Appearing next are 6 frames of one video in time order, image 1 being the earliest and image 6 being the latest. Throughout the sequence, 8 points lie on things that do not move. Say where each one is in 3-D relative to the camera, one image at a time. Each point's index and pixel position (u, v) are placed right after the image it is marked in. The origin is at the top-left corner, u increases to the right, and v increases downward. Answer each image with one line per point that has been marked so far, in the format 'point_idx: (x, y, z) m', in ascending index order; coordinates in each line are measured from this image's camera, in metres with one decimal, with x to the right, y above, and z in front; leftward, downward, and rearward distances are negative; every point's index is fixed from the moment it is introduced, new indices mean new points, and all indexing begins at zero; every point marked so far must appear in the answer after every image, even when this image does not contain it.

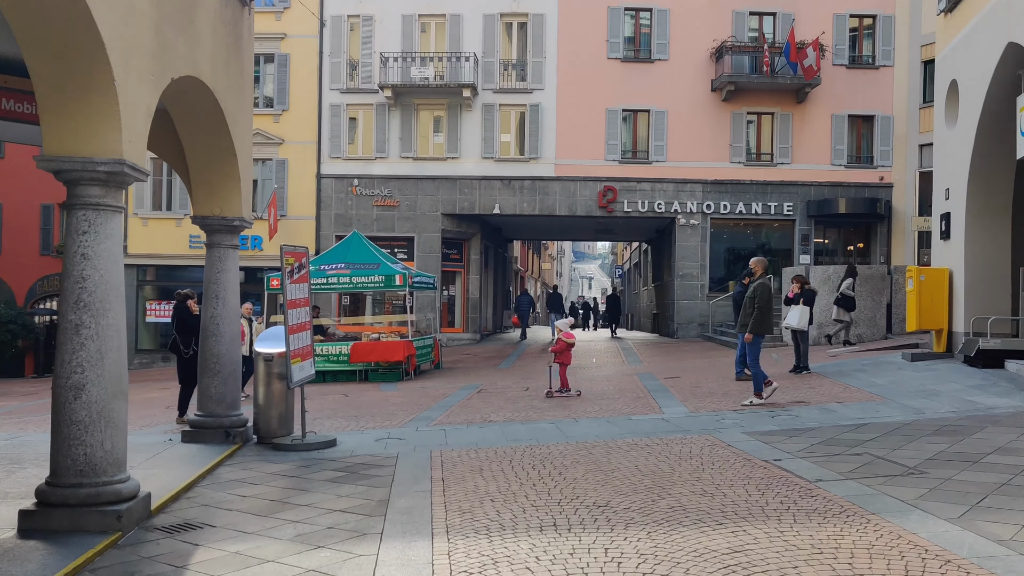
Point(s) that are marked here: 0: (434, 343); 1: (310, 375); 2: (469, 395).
0: (-1.5, -1.1, +18.2) m
1: (-1.8, -0.8, +8.4) m
2: (-0.6, -1.4, +12.1) m
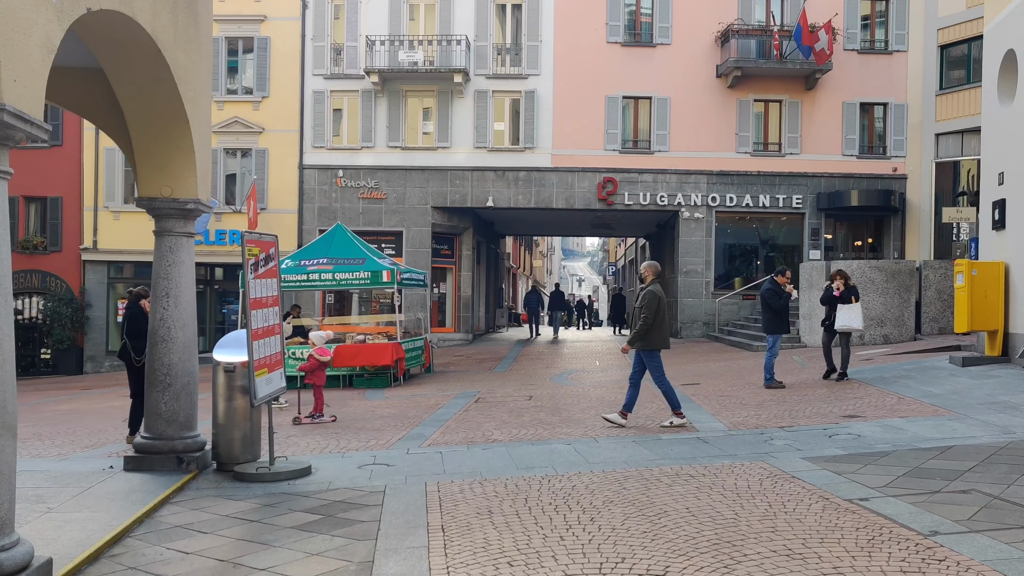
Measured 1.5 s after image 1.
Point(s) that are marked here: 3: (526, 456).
0: (-1.6, -1.0, +16.9) m
1: (-1.8, -0.8, +7.0) m
2: (-0.5, -1.4, +10.7) m
3: (+0.1, -1.3, +7.0) m
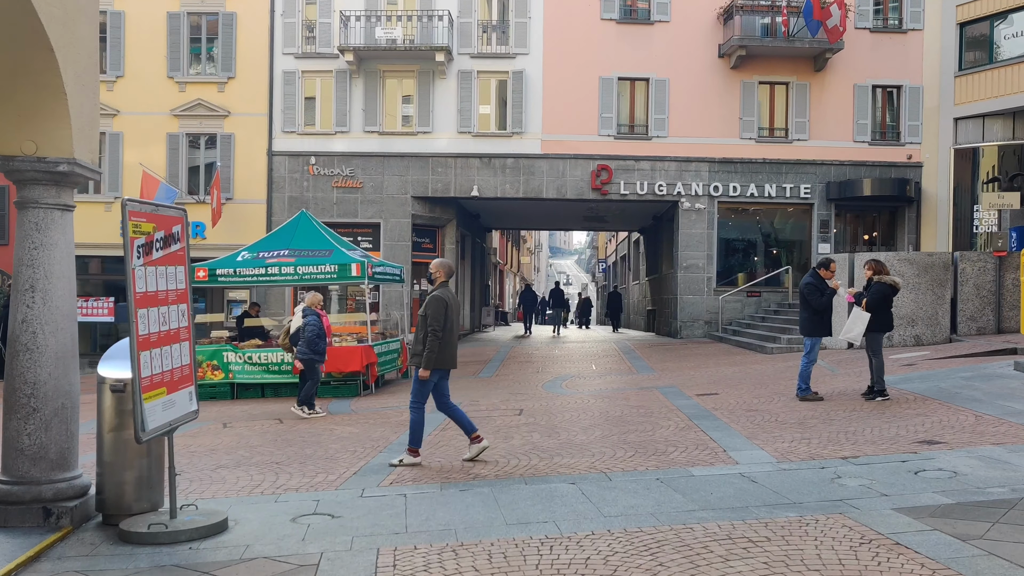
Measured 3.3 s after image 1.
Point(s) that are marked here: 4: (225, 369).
0: (-1.8, -1.0, +15.1) m
1: (-1.8, -0.7, +5.2) m
2: (-0.7, -1.3, +9.0) m
3: (0.0, -1.2, +5.2) m
4: (-4.1, -1.2, +13.1) m
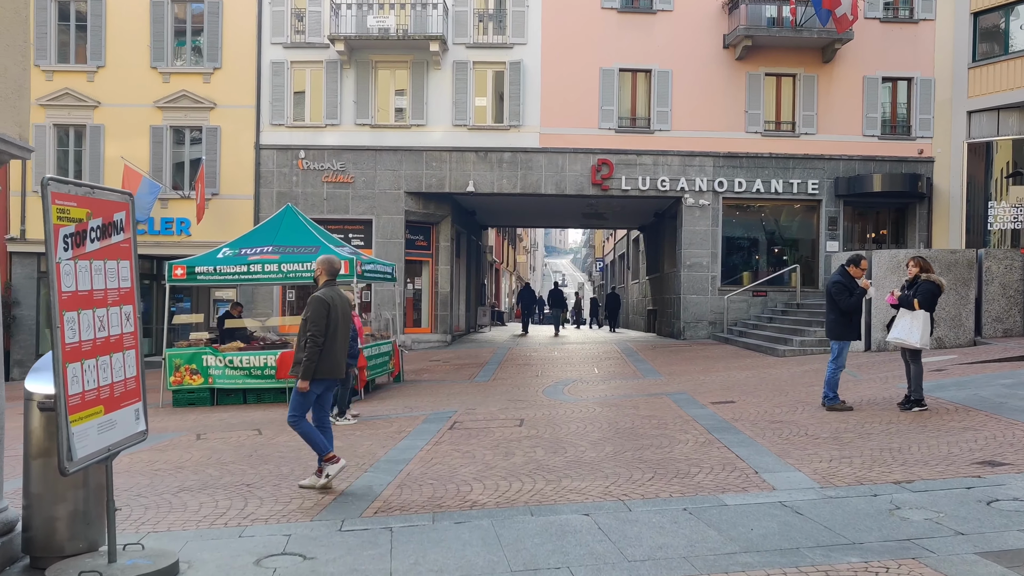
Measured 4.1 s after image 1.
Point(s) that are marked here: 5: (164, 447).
0: (-1.8, -0.9, +14.3) m
1: (-1.8, -0.7, +4.4) m
2: (-0.7, -1.3, +8.1) m
3: (+0.1, -1.2, +4.4) m
4: (-4.1, -1.2, +12.3) m
5: (-3.1, -1.4, +8.3) m
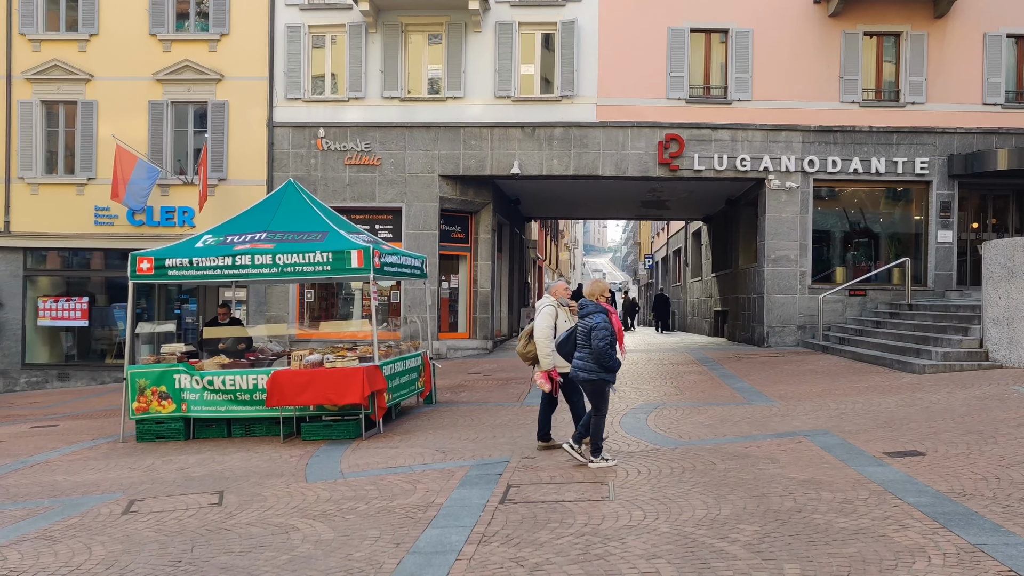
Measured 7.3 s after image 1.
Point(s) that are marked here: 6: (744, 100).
0: (-1.1, -0.9, +11.3) m
1: (-1.5, -0.7, +1.4) m
2: (-0.1, -1.3, +5.1) m
3: (+0.4, -1.2, +1.3) m
4: (-3.4, -1.1, +9.4) m
5: (-2.6, -1.4, +5.4) m
6: (+4.5, +3.7, +18.0) m
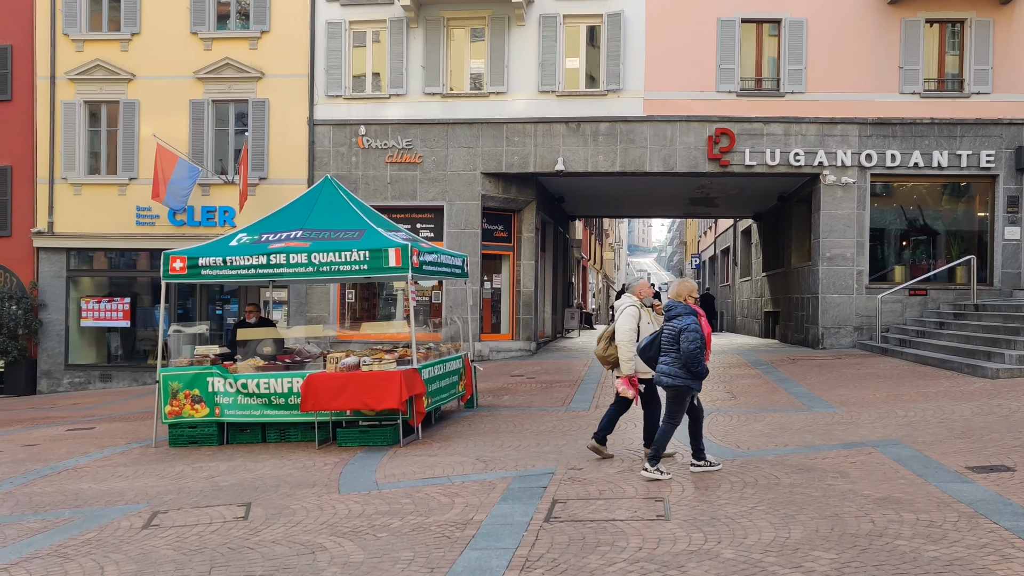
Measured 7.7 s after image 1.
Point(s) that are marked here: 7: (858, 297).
0: (-0.6, -0.9, +10.8) m
1: (-1.4, -0.7, +1.0) m
2: (+0.1, -1.3, +4.6) m
3: (+0.5, -1.2, +0.9) m
4: (-3.0, -1.1, +9.1) m
5: (-2.4, -1.4, +5.0) m
6: (+5.4, +3.7, +17.3) m
7: (+6.4, -0.2, +17.2) m
